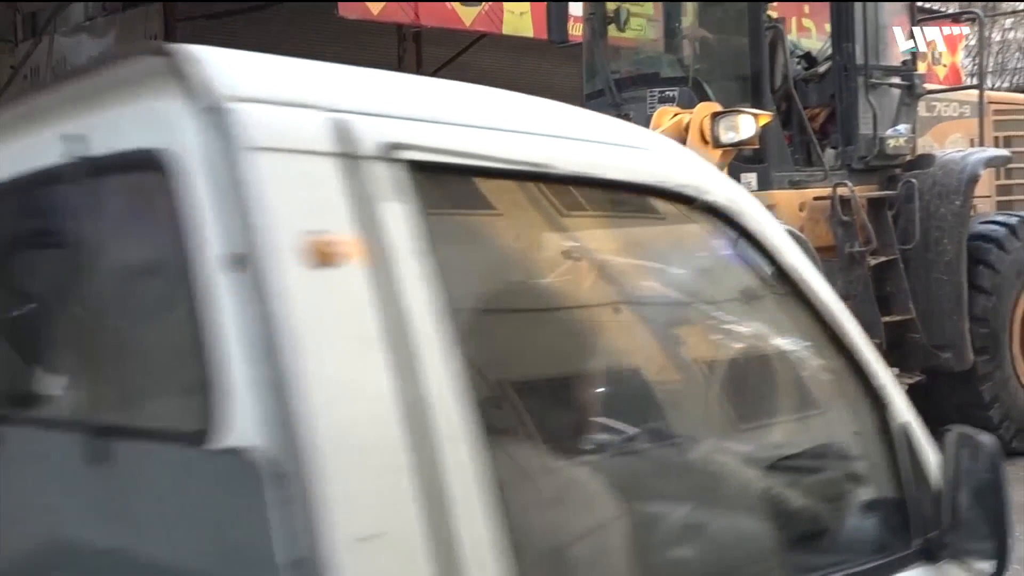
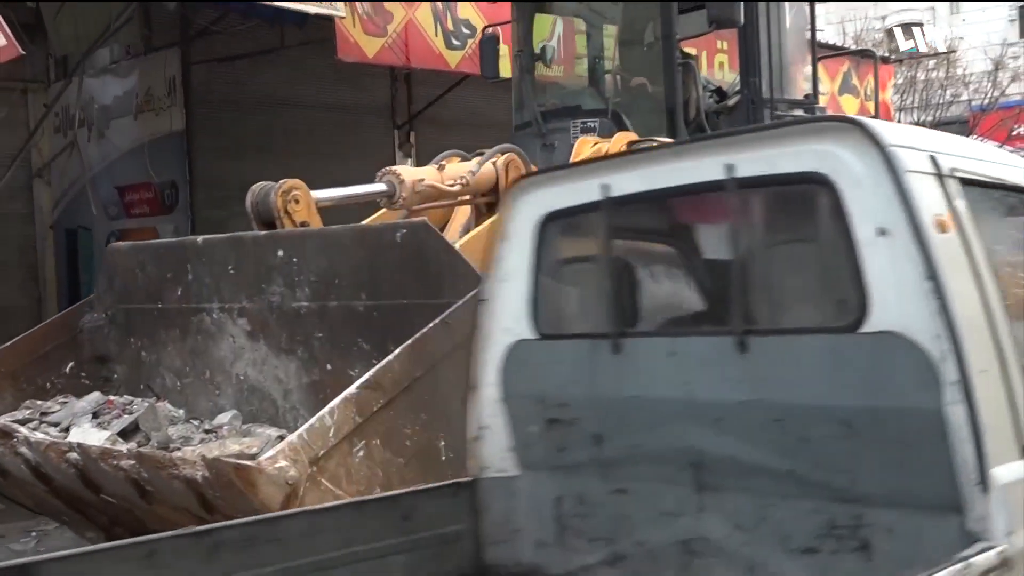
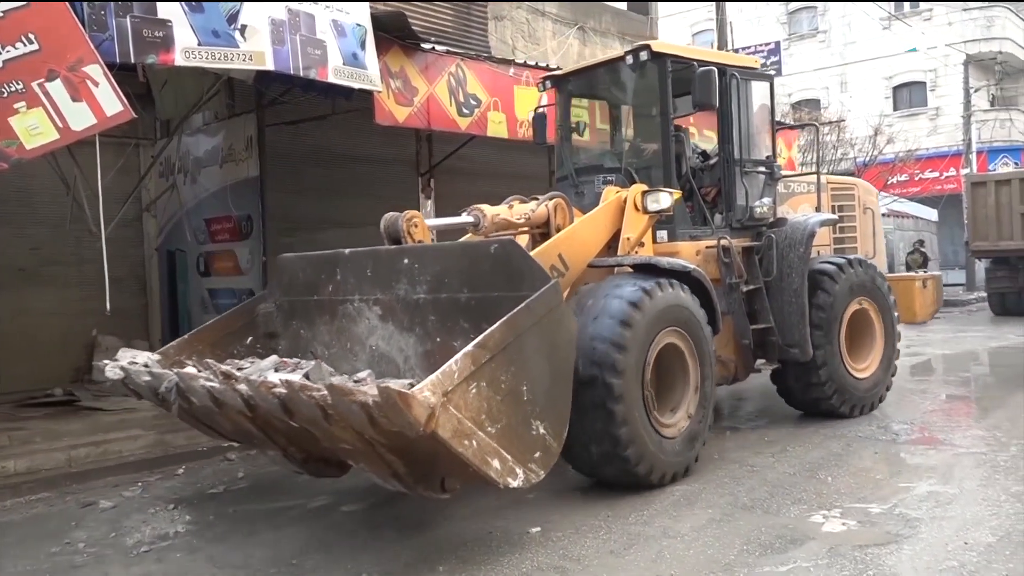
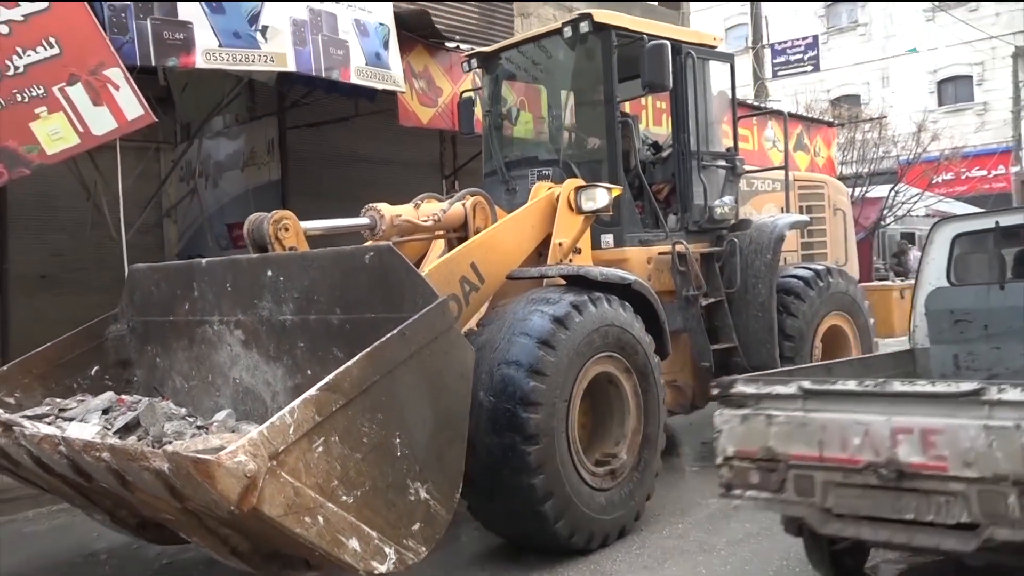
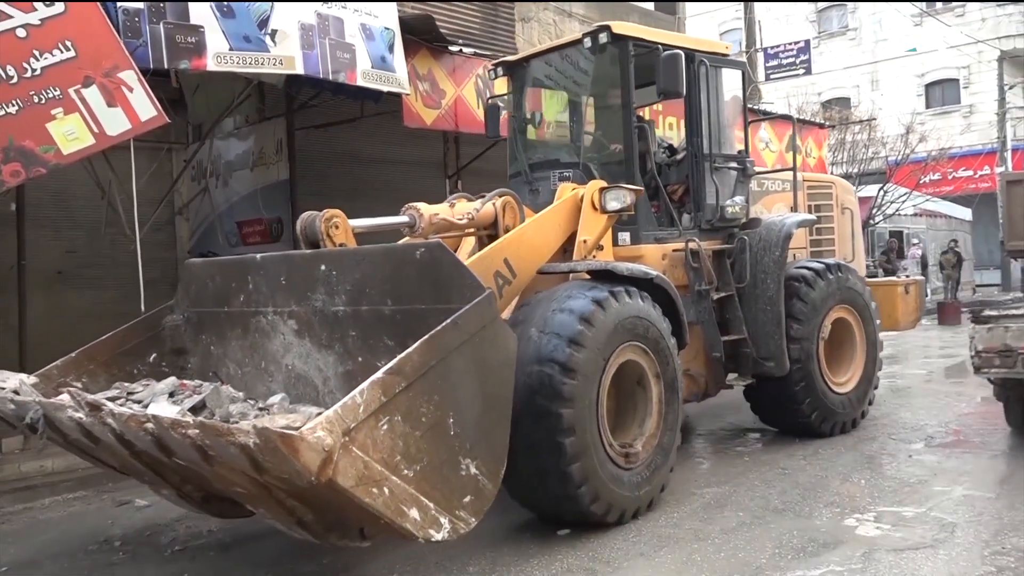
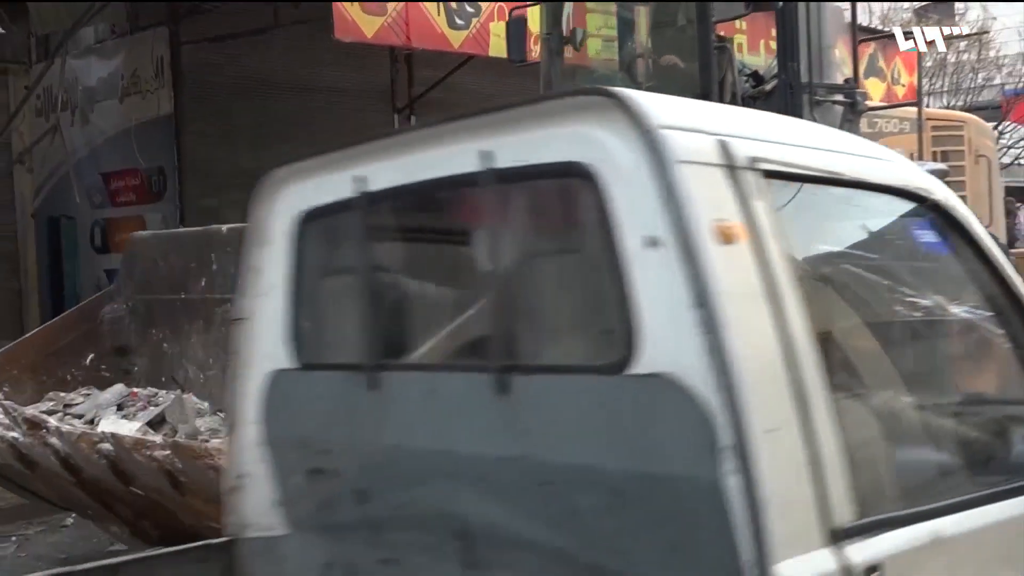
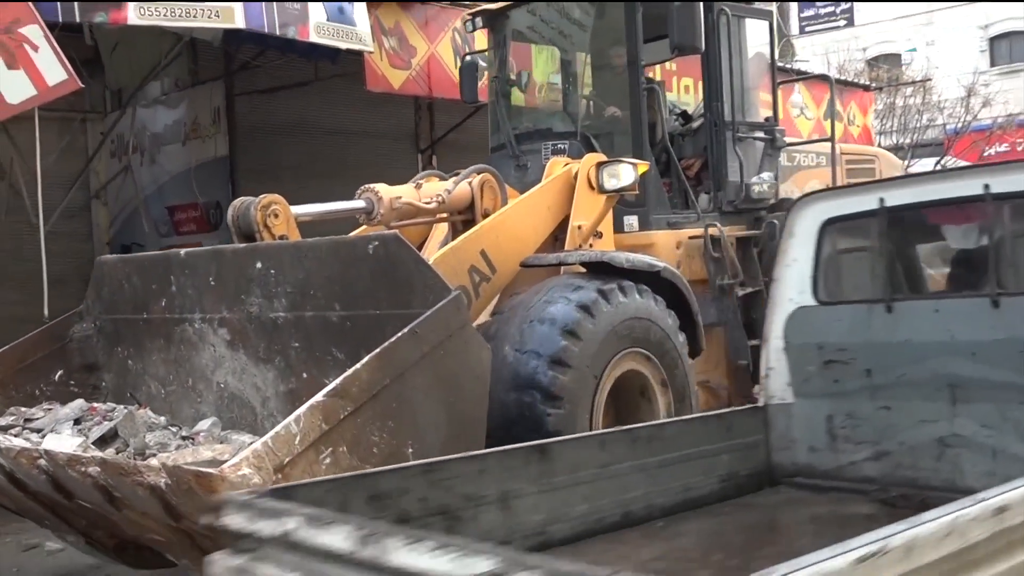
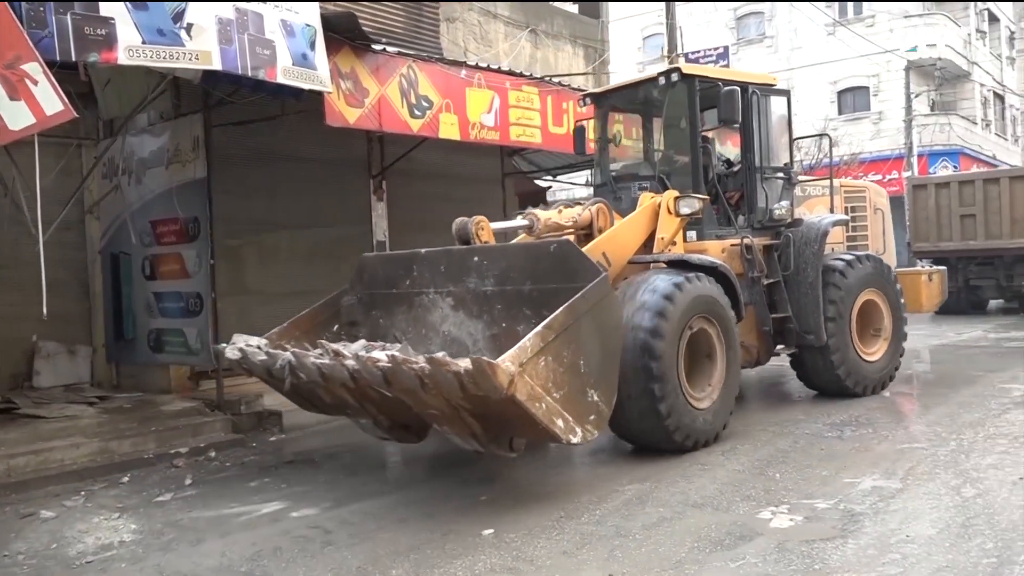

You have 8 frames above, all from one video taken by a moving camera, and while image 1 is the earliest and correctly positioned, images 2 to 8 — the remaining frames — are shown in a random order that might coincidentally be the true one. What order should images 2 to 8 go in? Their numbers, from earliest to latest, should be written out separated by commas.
6, 2, 7, 4, 5, 3, 8
